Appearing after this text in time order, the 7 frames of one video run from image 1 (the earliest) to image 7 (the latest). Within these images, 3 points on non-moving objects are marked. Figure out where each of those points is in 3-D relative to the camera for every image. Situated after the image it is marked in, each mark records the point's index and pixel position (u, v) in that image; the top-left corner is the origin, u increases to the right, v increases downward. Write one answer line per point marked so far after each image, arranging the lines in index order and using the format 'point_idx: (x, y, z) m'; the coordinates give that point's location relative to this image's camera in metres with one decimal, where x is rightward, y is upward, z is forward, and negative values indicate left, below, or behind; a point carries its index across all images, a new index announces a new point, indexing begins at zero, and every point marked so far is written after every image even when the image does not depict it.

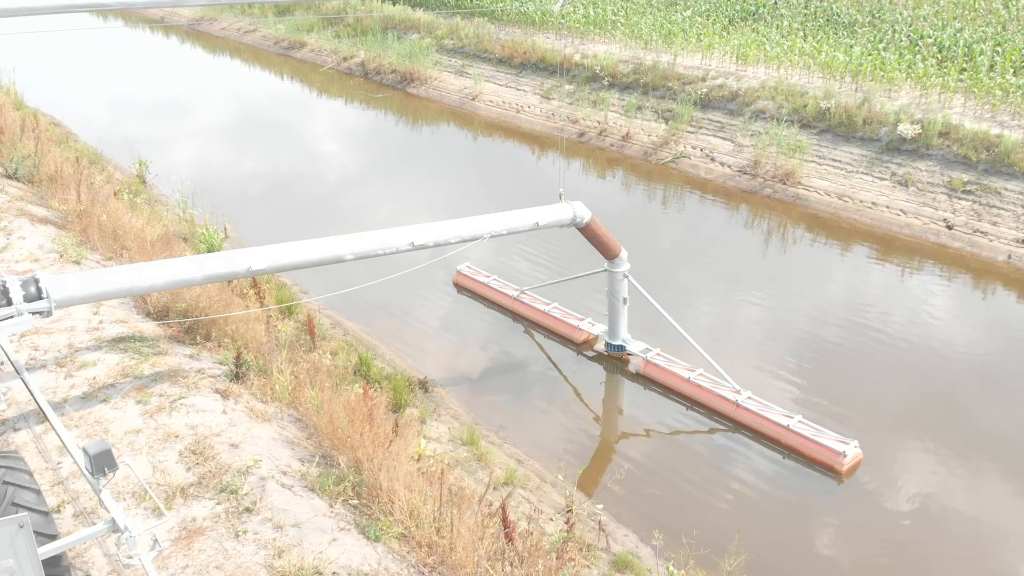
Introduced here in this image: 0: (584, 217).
0: (+0.7, +0.6, +8.4) m
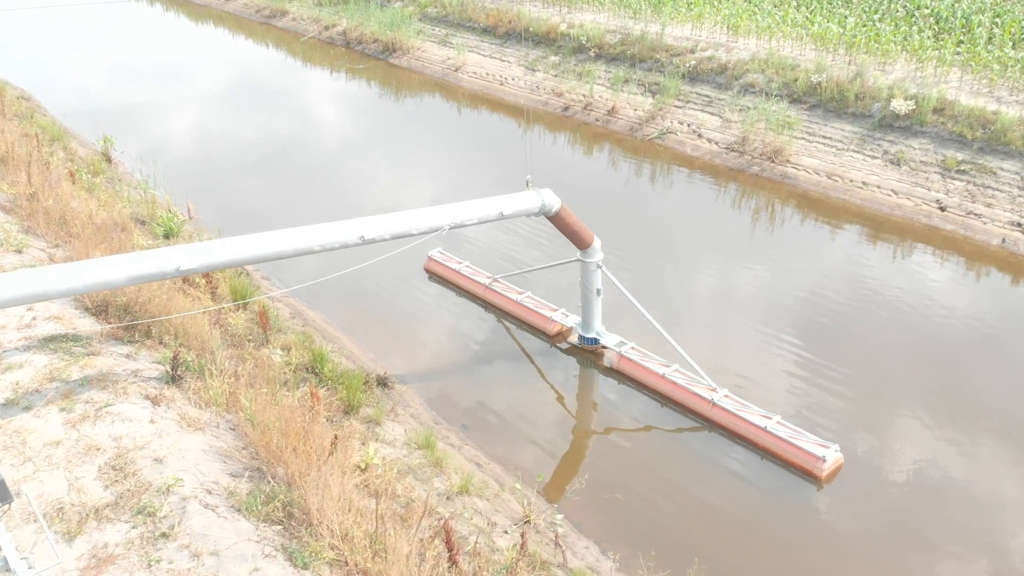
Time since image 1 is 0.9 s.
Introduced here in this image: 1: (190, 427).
0: (+0.4, +0.7, +7.9) m
1: (-2.1, -0.9, +6.1) m
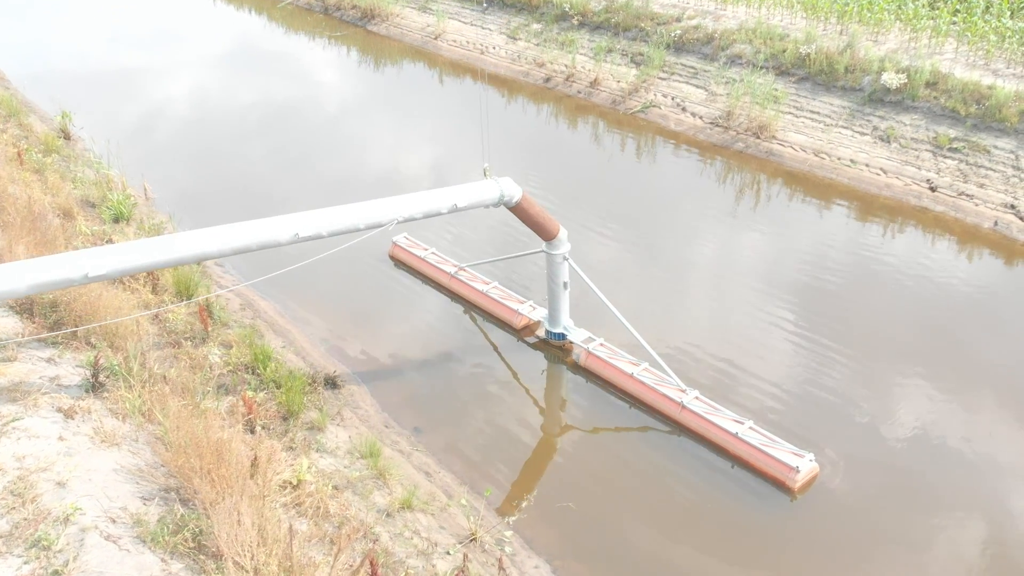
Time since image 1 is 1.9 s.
0: (0.0, +0.7, +7.4) m
1: (-2.5, -1.0, +5.7) m
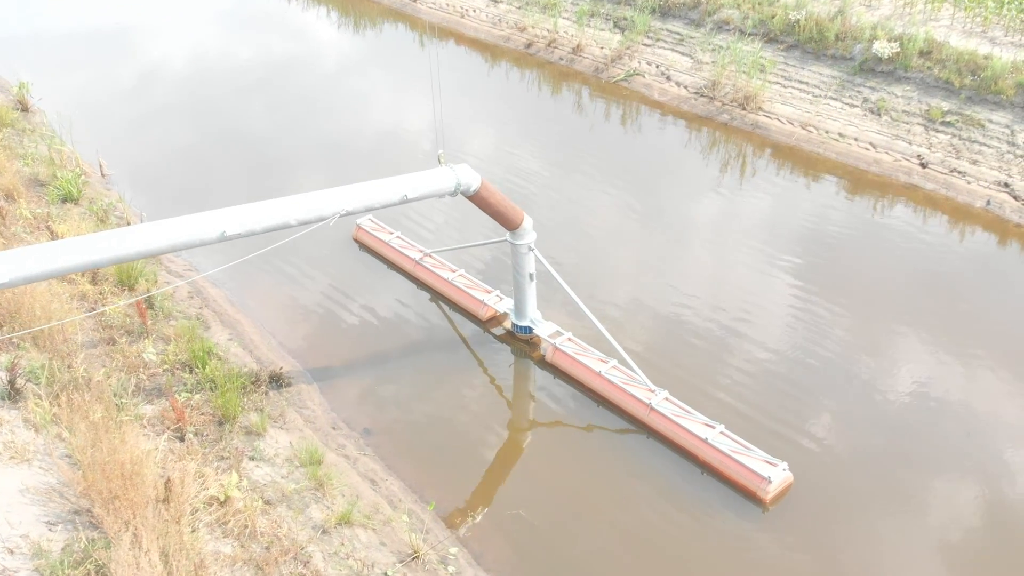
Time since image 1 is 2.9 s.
0: (-0.3, +0.8, +6.9) m
1: (-2.8, -1.0, +5.3) m
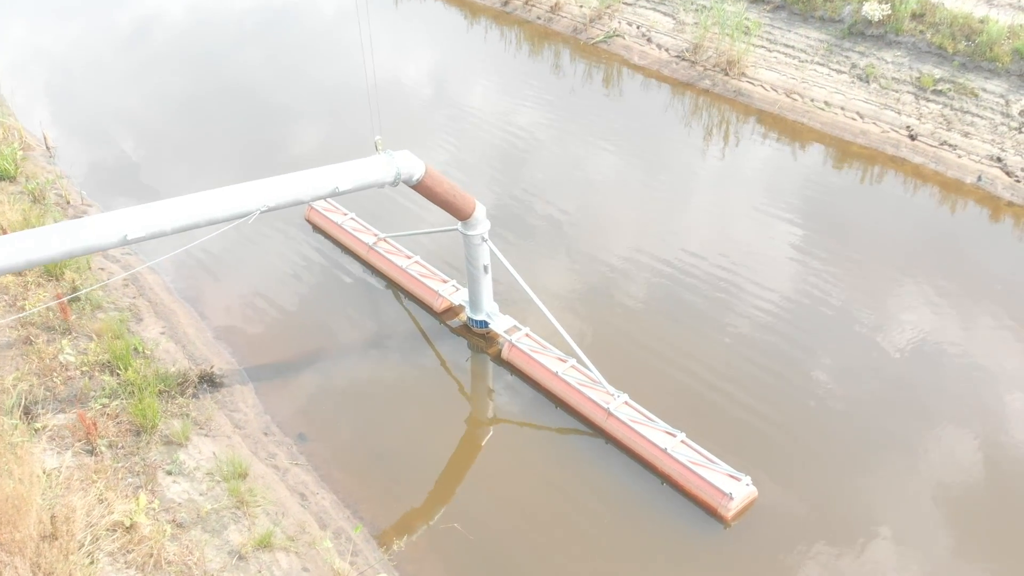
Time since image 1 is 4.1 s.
0: (-0.7, +0.8, +6.4) m
1: (-3.2, -1.0, +4.8) m
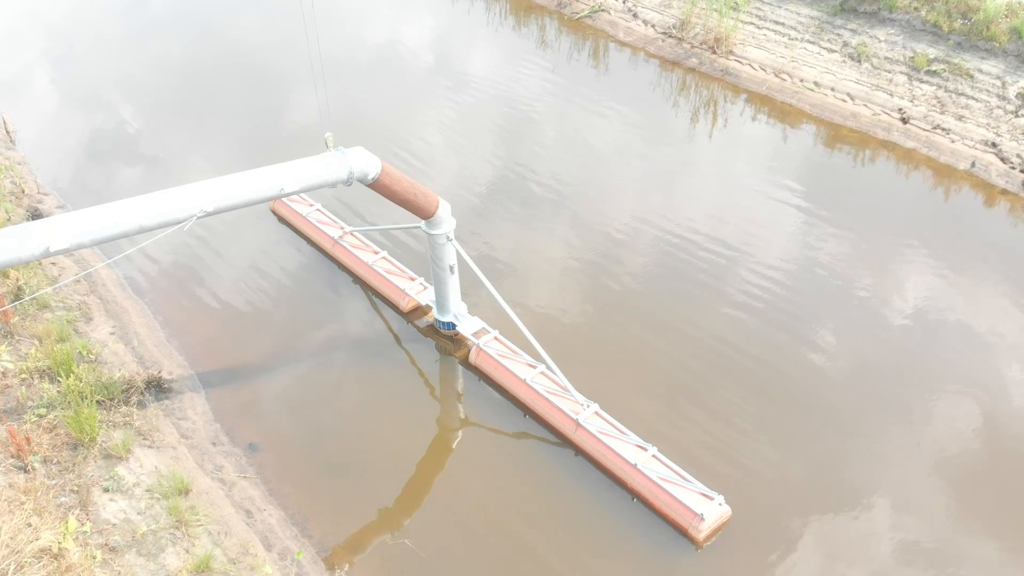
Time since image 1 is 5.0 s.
0: (-1.0, +0.8, +6.0) m
1: (-3.5, -1.1, +4.6) m
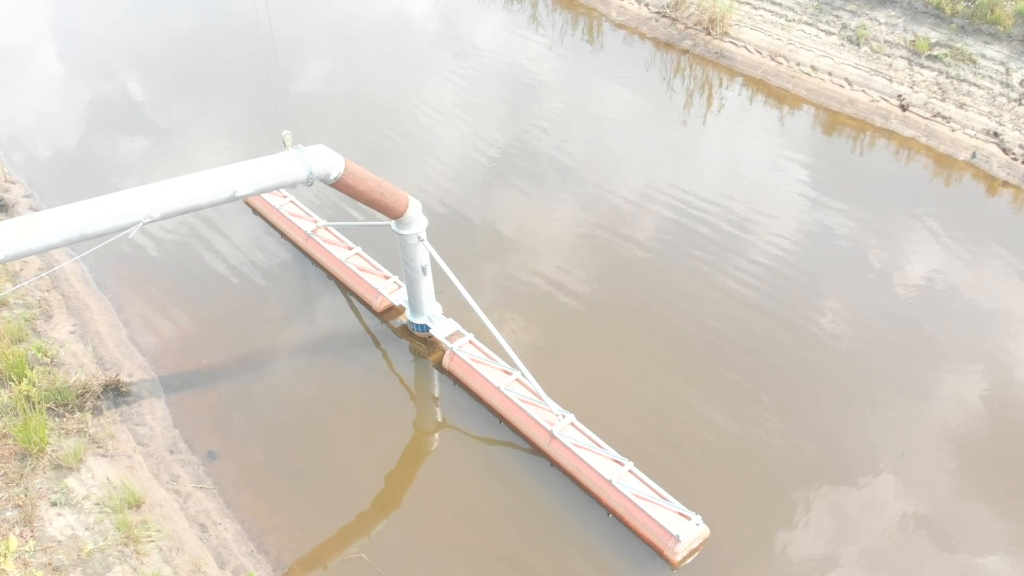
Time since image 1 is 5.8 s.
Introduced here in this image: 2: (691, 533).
0: (-1.2, +0.8, +5.8) m
1: (-3.7, -1.2, +4.3) m
2: (+1.0, -1.4, +5.3) m
